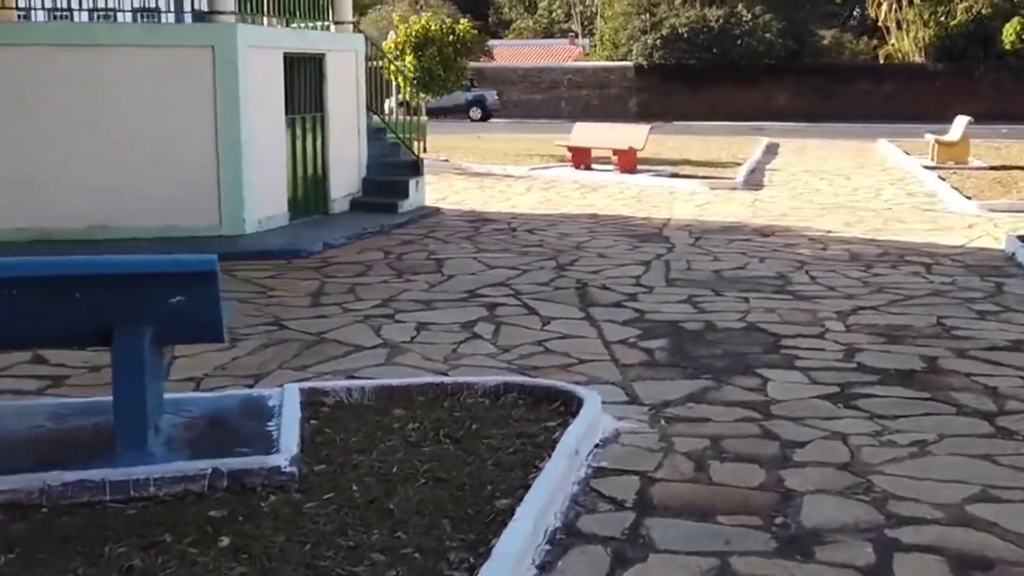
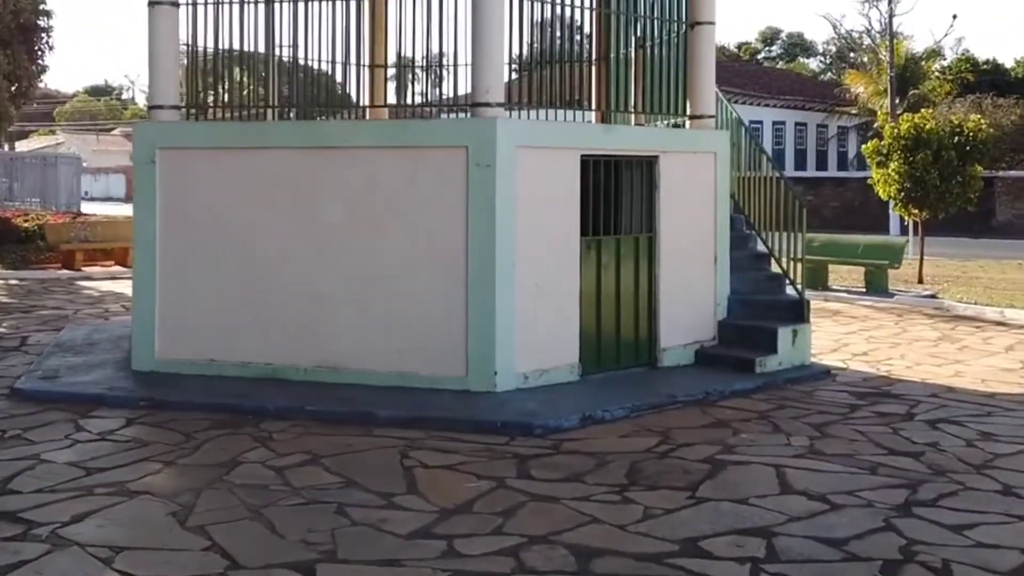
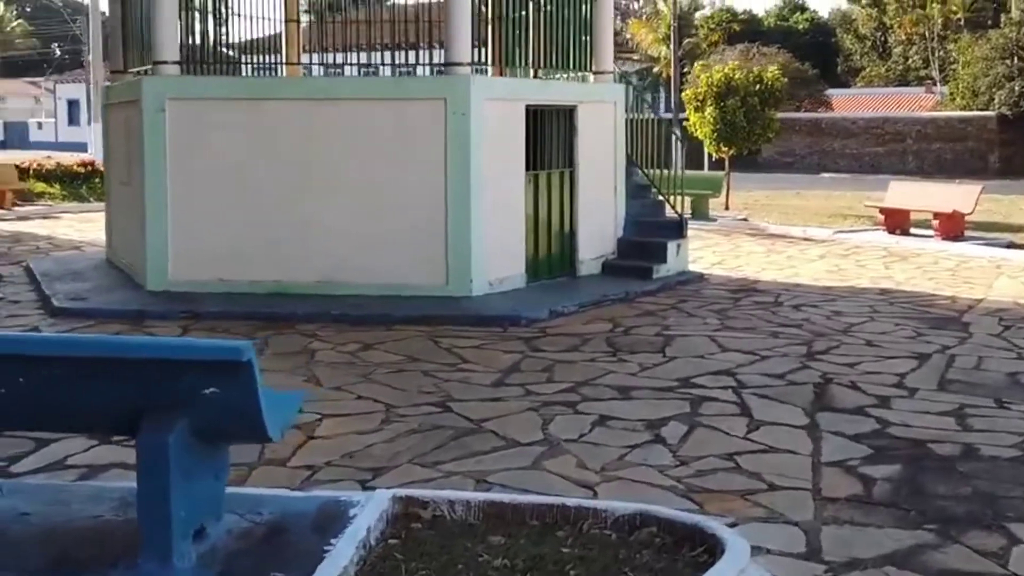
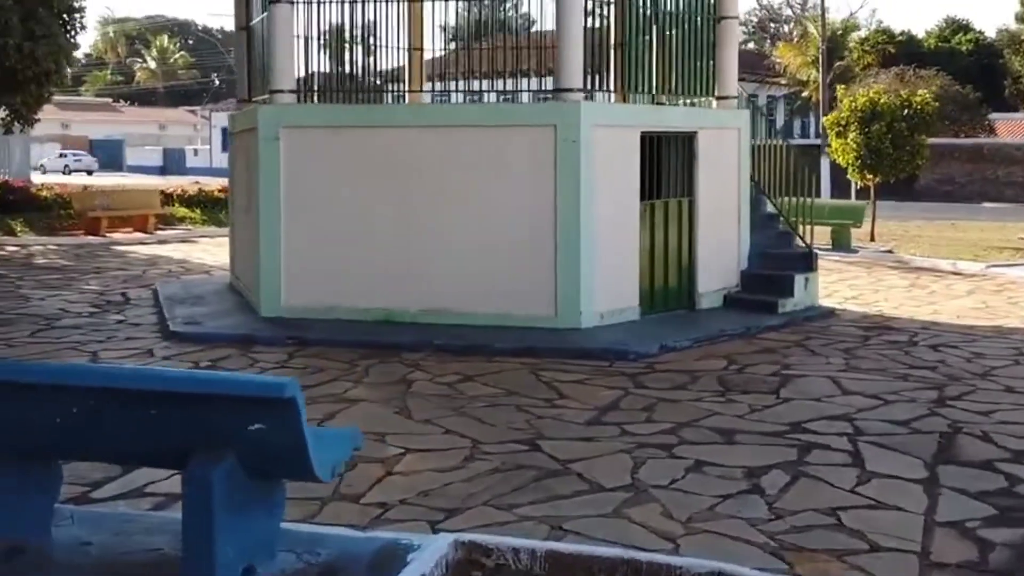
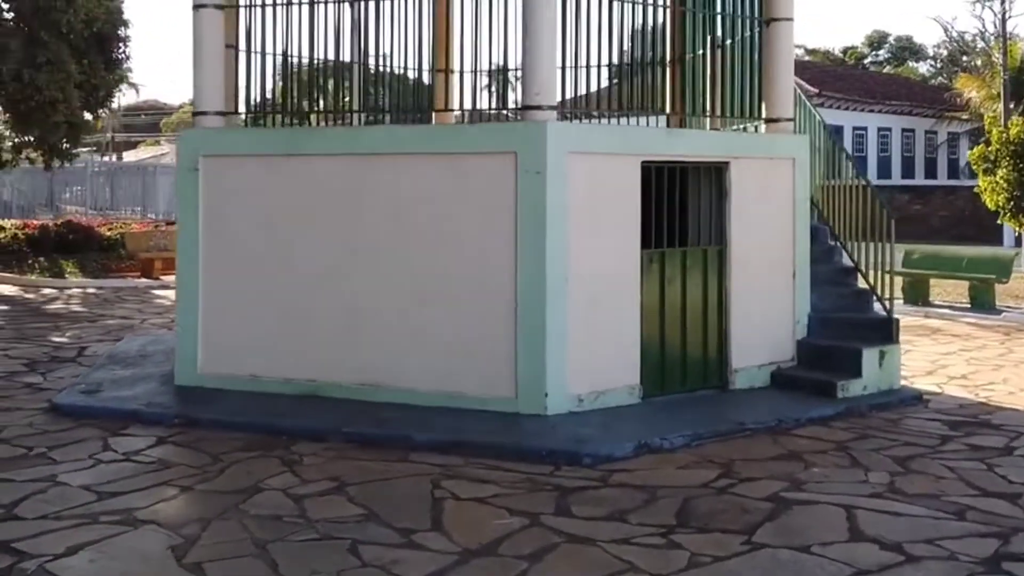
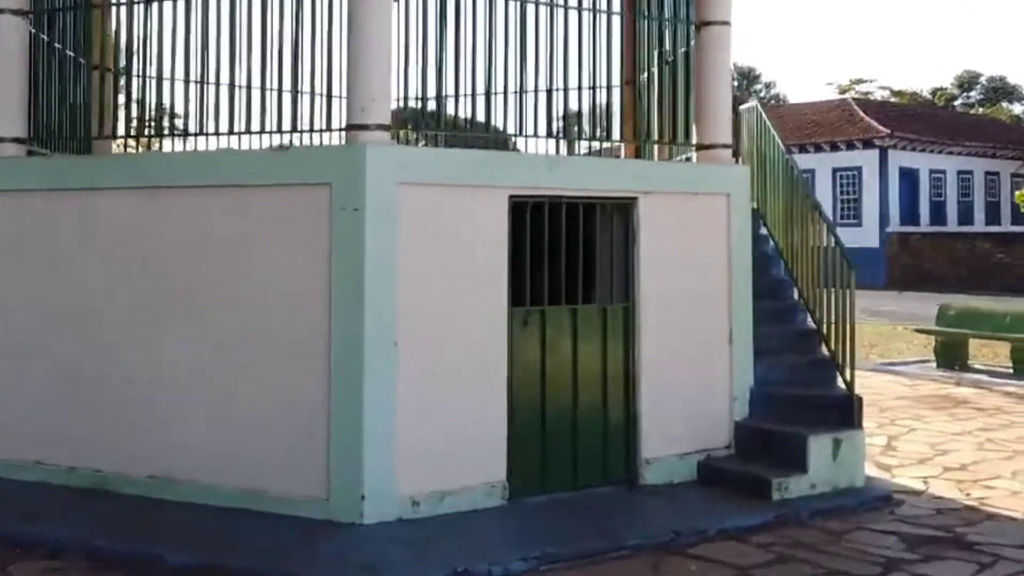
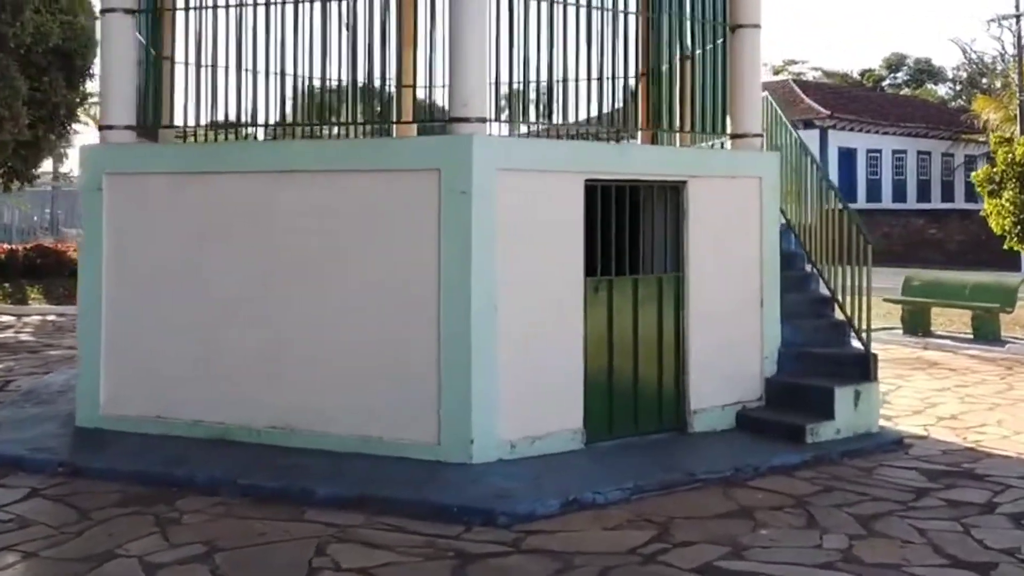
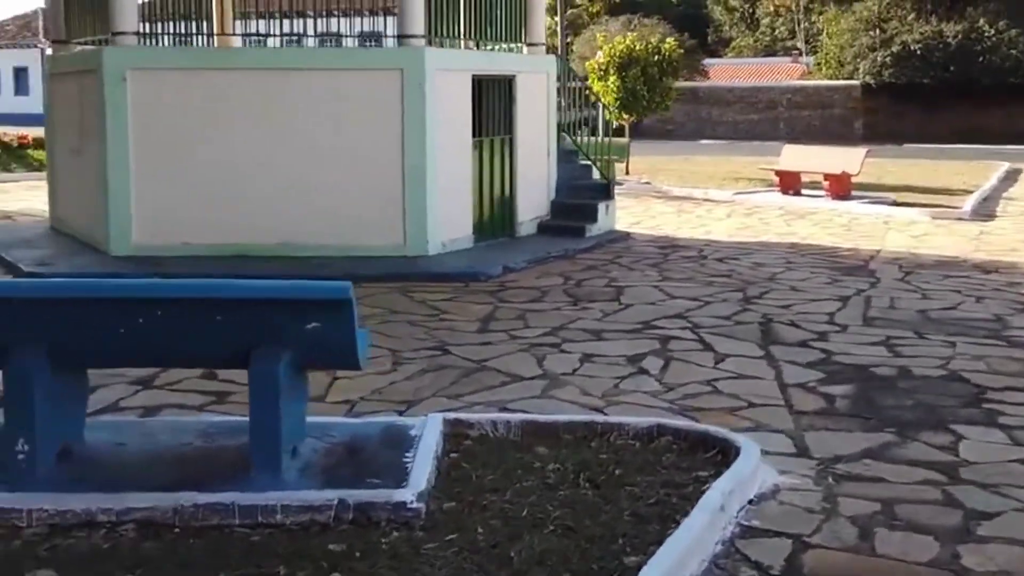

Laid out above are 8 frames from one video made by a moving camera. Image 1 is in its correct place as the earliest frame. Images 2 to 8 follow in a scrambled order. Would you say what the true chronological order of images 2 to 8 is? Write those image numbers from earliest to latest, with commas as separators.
8, 3, 4, 2, 5, 7, 6
